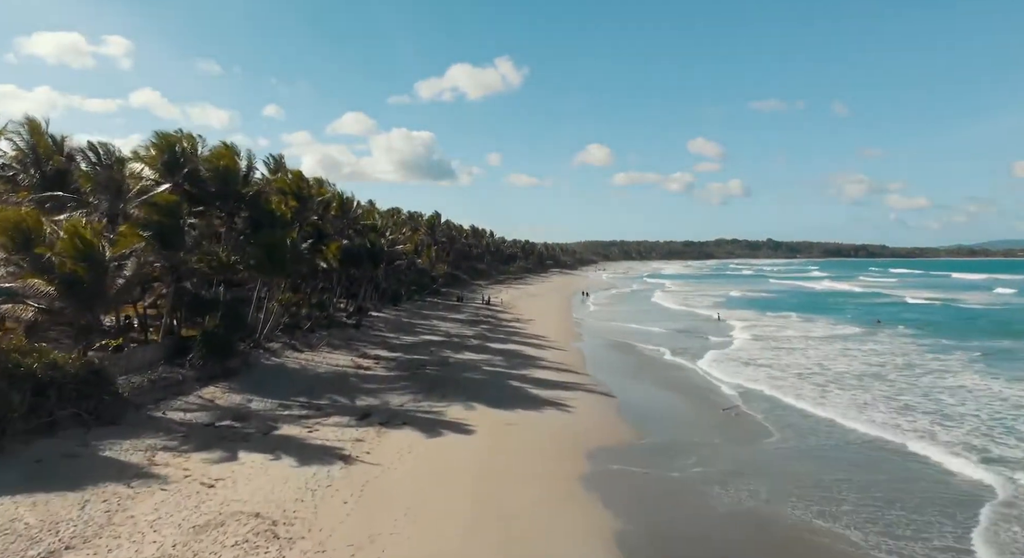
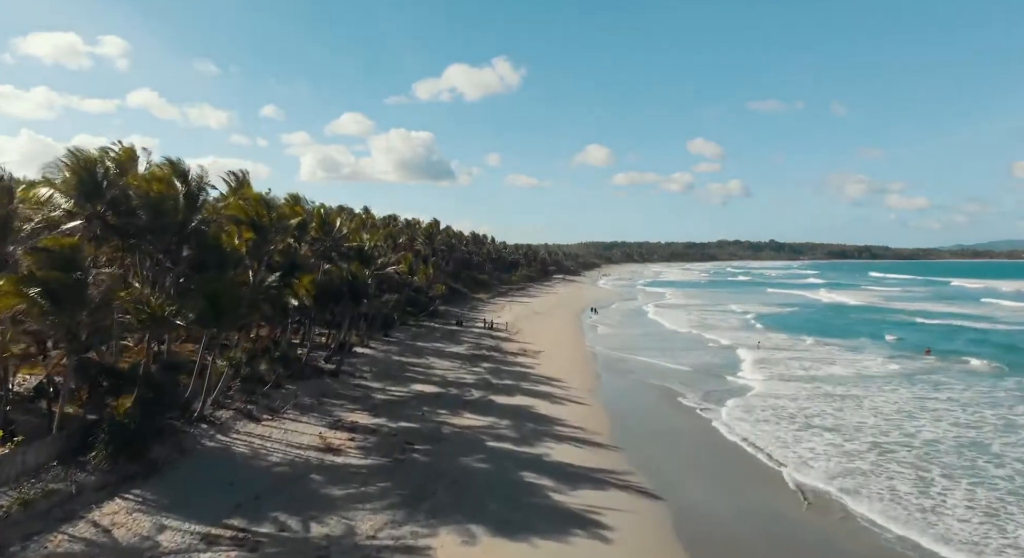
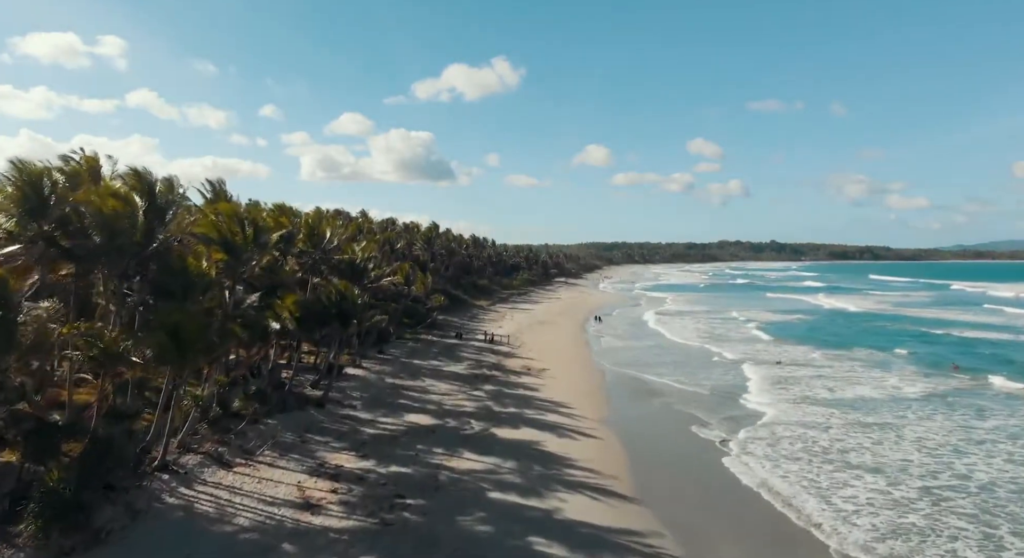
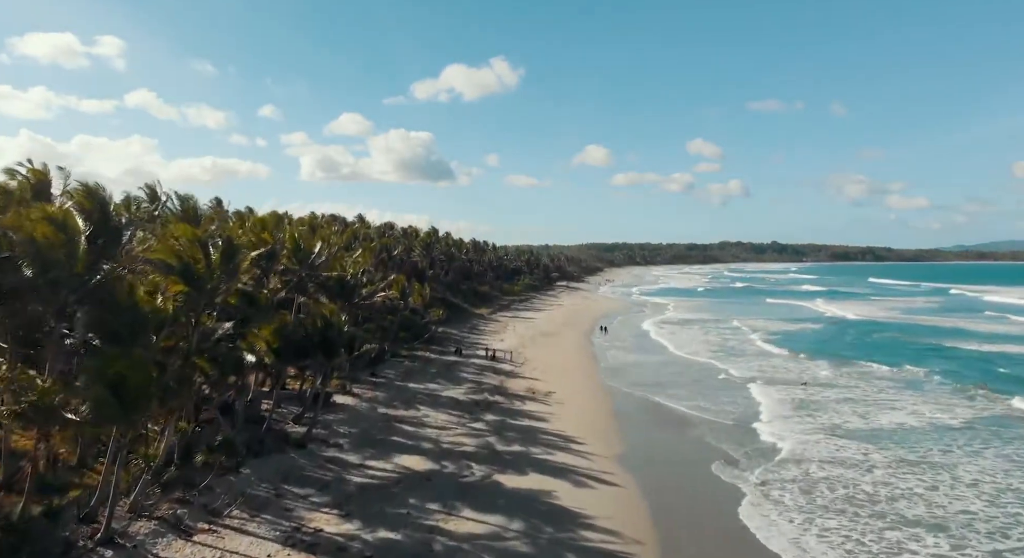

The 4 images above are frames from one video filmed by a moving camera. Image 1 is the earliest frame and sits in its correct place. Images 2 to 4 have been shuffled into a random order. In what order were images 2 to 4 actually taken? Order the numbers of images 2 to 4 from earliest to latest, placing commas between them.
2, 3, 4
